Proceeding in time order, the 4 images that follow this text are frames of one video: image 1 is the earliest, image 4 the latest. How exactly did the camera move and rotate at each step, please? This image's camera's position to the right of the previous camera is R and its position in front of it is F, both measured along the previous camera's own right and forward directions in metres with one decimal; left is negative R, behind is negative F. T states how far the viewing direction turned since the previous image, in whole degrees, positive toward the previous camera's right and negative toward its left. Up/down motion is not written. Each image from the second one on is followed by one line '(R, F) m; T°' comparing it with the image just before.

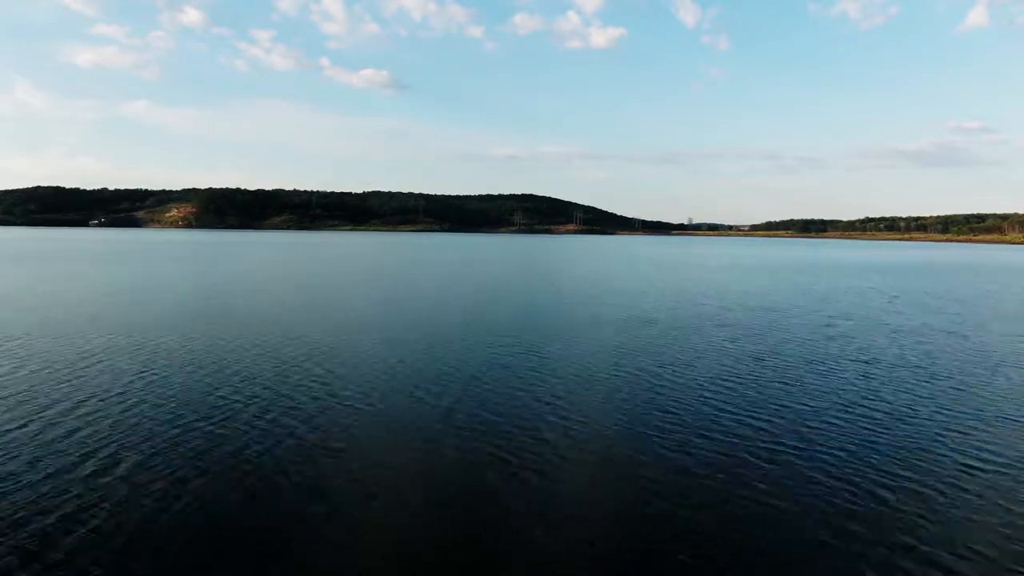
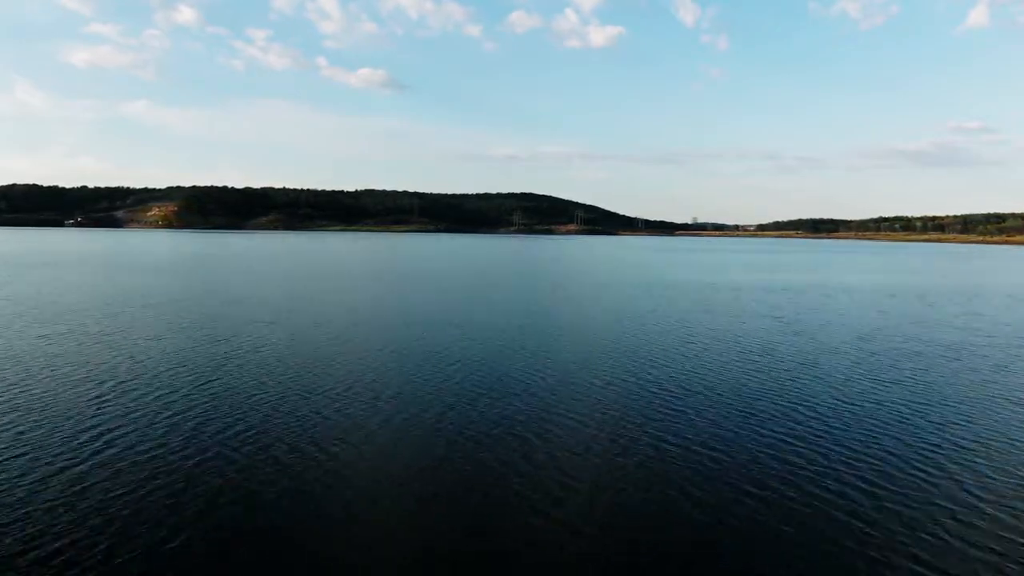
(+0.4, +8.7) m; 0°
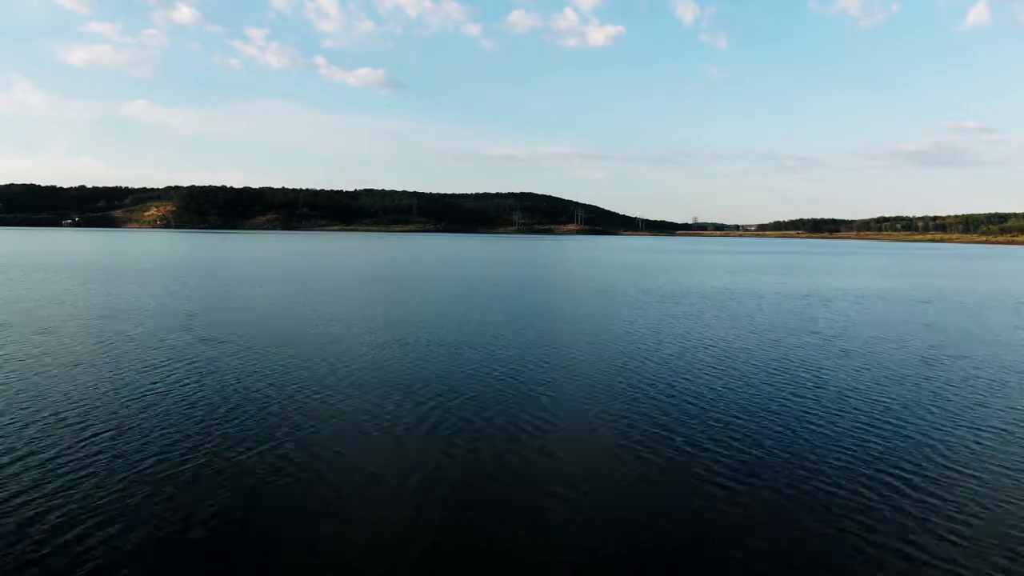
(-0.3, +1.0) m; 0°
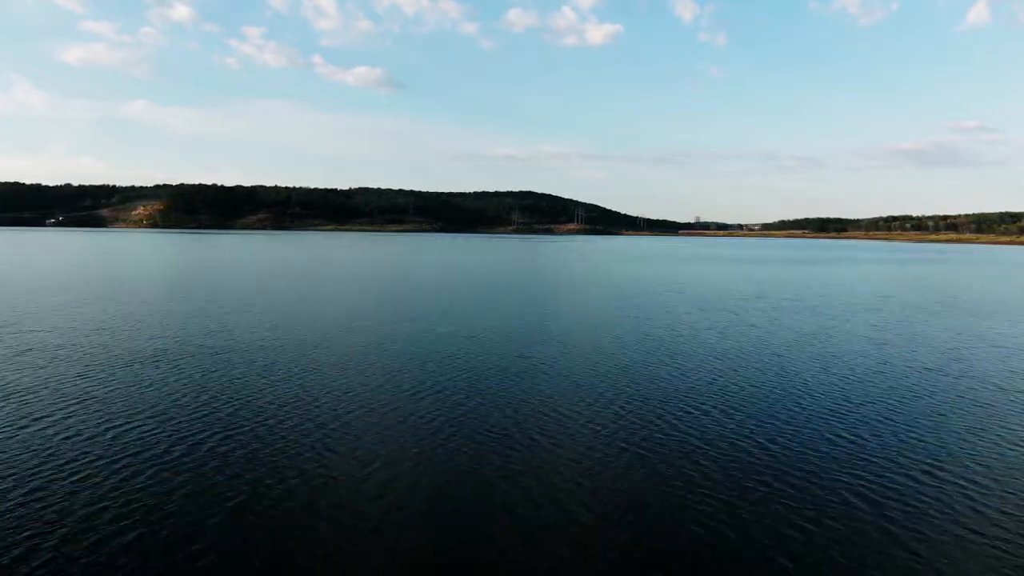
(+0.3, +5.2) m; 0°
